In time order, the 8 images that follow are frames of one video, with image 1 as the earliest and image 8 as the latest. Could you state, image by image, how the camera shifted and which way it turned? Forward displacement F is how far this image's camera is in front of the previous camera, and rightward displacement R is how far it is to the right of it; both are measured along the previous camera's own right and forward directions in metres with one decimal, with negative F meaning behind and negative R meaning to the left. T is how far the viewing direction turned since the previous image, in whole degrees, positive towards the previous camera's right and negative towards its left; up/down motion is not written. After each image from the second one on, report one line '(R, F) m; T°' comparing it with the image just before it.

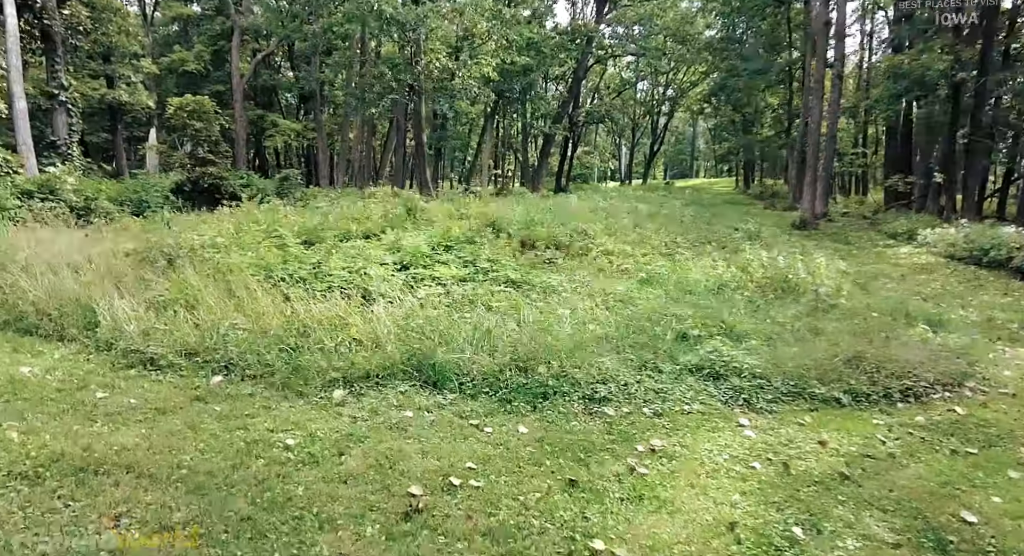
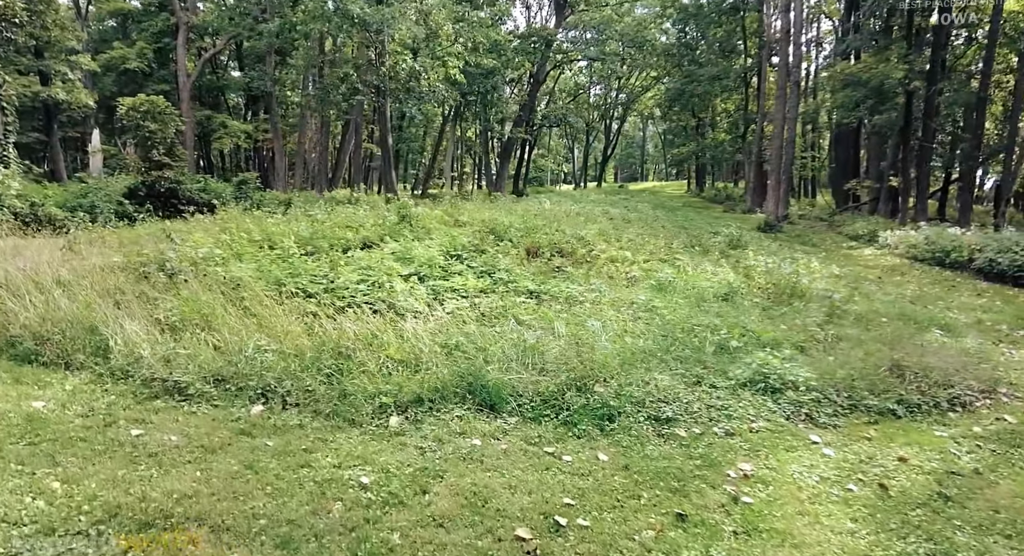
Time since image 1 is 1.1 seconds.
(-0.7, +0.3) m; +4°
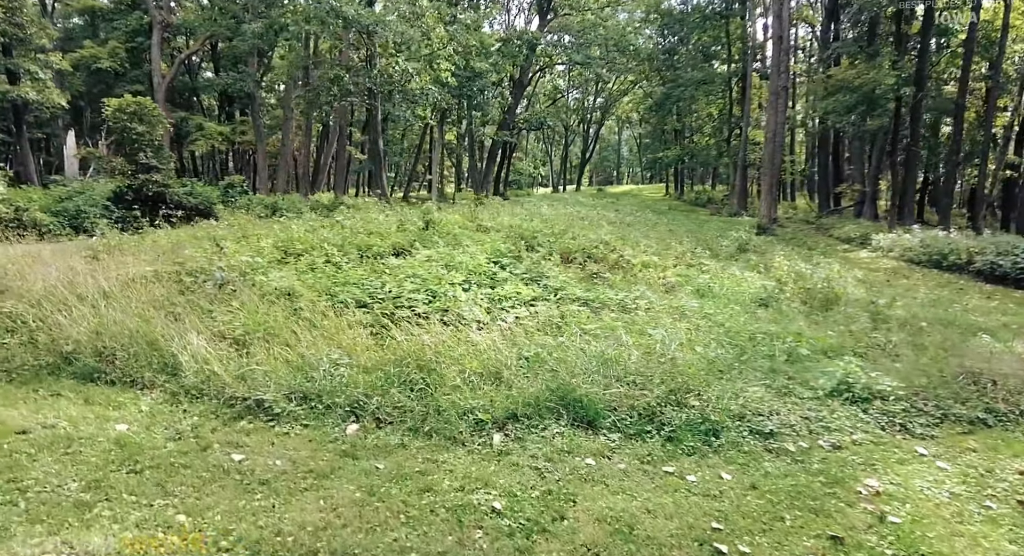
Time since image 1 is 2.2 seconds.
(-0.8, +0.2) m; +2°
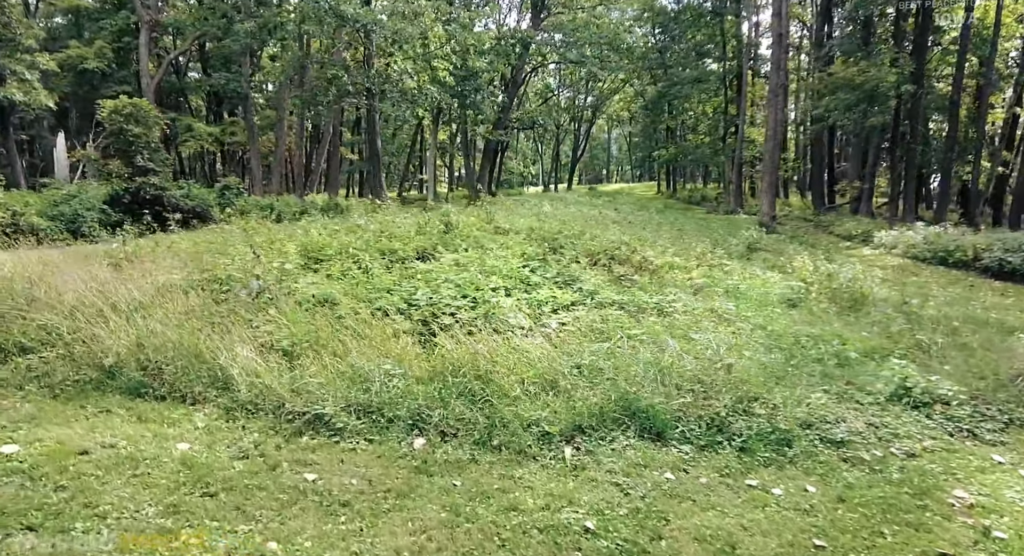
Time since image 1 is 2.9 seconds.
(-0.5, +0.1) m; +1°
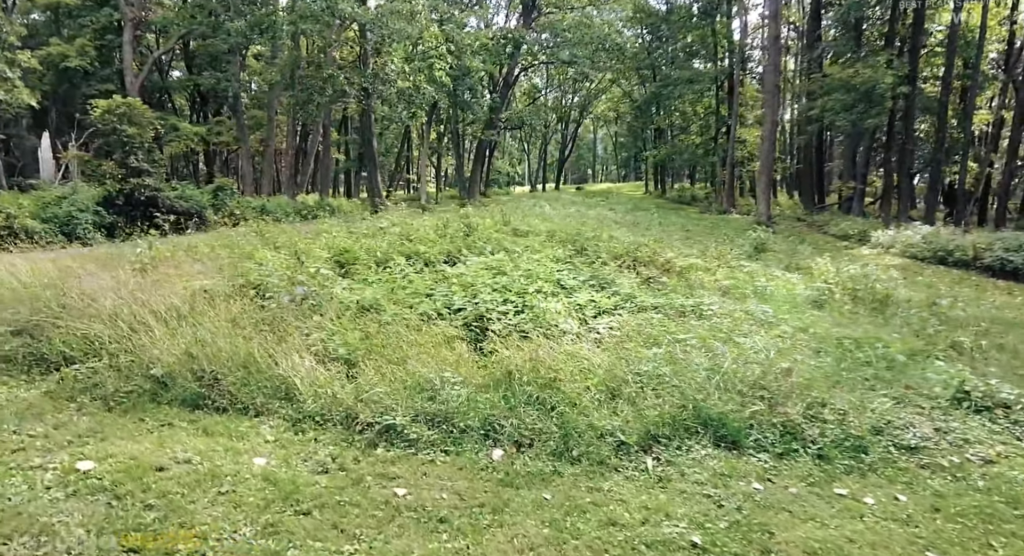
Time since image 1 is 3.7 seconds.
(-0.6, +0.1) m; +1°
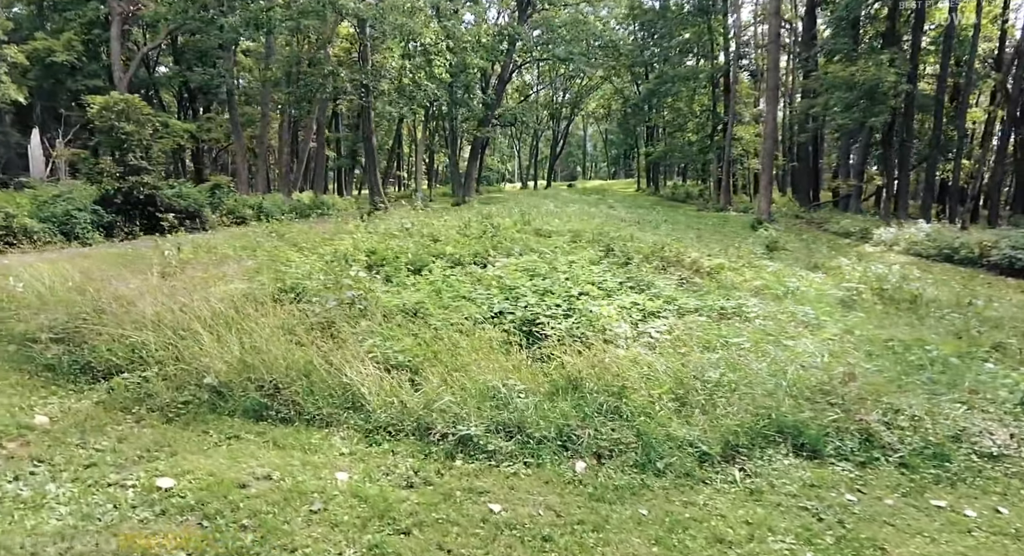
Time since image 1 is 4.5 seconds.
(-0.5, +0.1) m; +1°
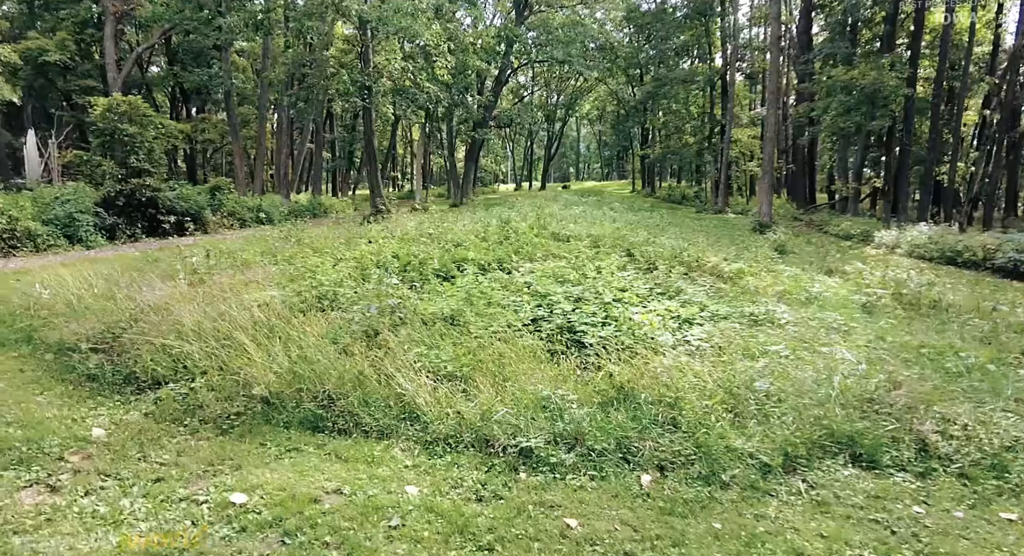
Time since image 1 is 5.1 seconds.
(-0.4, 0.0) m; +1°
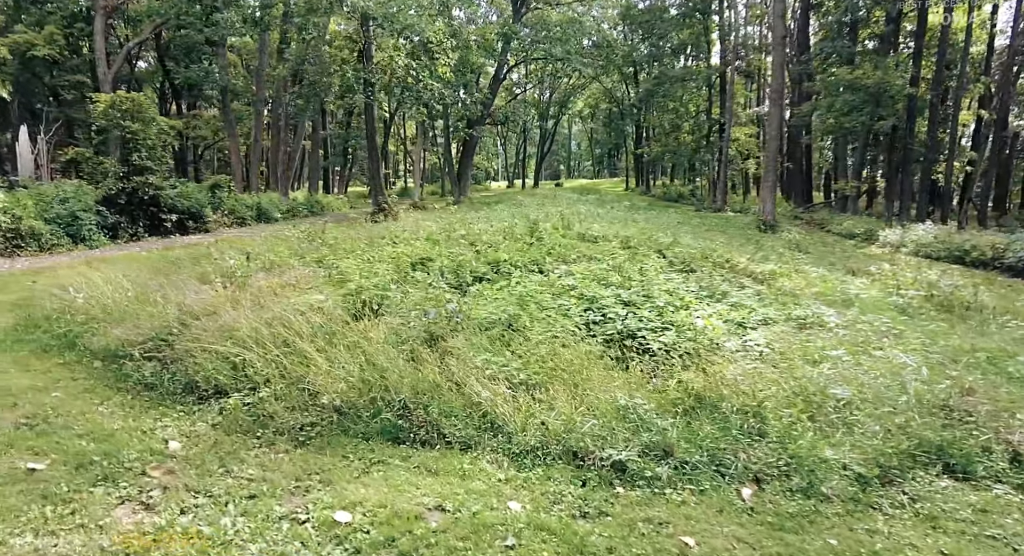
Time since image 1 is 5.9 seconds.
(-0.6, +0.1) m; +1°
